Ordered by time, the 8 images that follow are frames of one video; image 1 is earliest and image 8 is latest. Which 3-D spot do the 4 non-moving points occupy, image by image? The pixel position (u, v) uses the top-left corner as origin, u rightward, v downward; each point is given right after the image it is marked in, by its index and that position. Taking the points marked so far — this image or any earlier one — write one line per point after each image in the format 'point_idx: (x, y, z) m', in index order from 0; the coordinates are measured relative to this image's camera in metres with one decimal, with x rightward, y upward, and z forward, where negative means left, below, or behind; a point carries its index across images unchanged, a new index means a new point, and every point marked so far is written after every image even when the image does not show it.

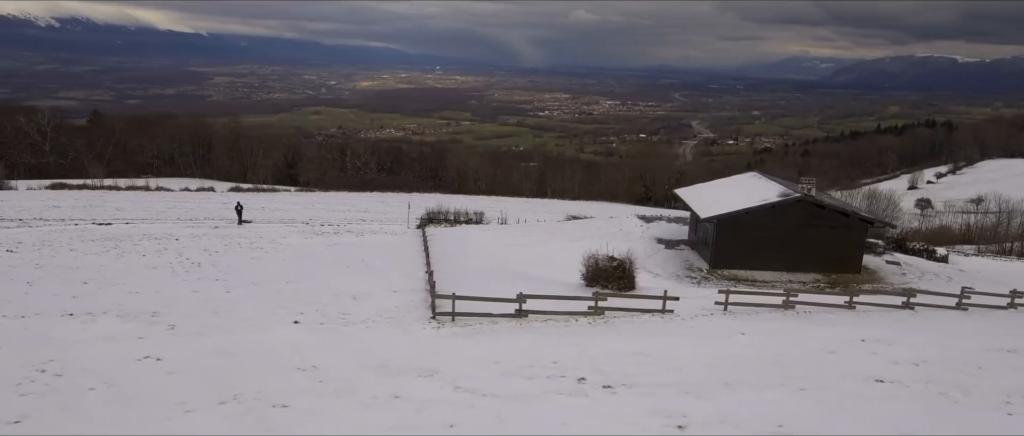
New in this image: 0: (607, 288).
0: (+2.0, -1.5, +17.0) m
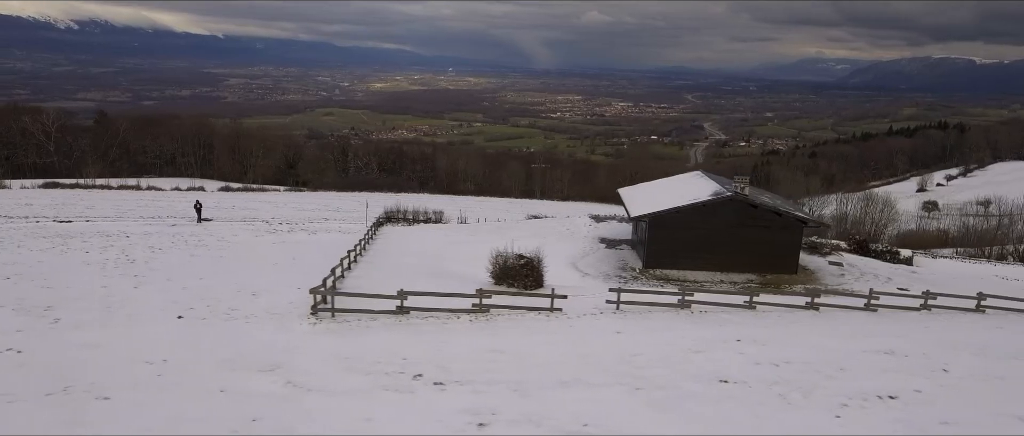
0: (0.0, -1.5, +16.8) m
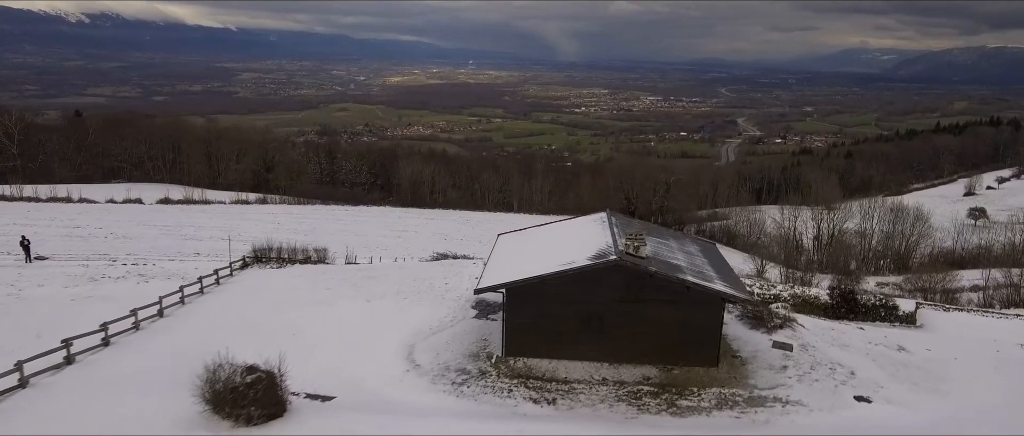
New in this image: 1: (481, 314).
0: (-3.9, -2.8, +11.2) m
1: (-0.7, -2.1, +17.1) m
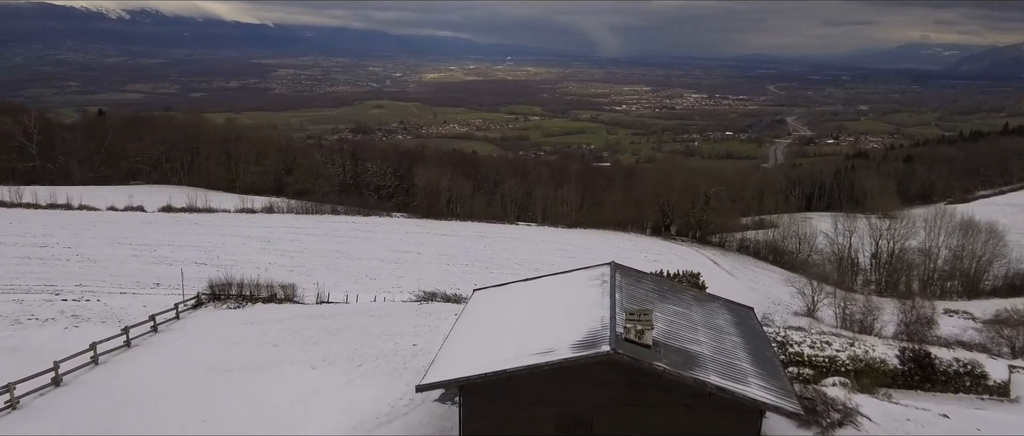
0: (-4.7, -3.7, +7.7) m
1: (-1.1, -3.0, +13.4) m
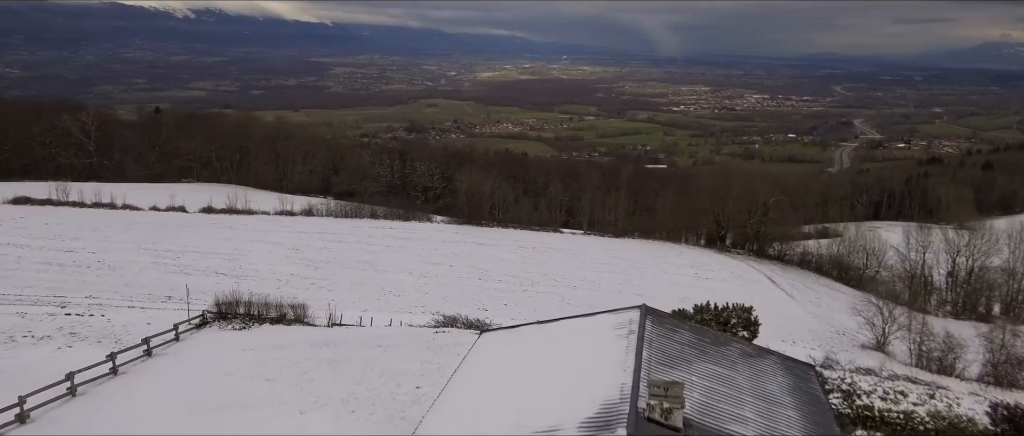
0: (-4.9, -4.1, +6.1) m
1: (-0.9, -3.4, +11.6) m
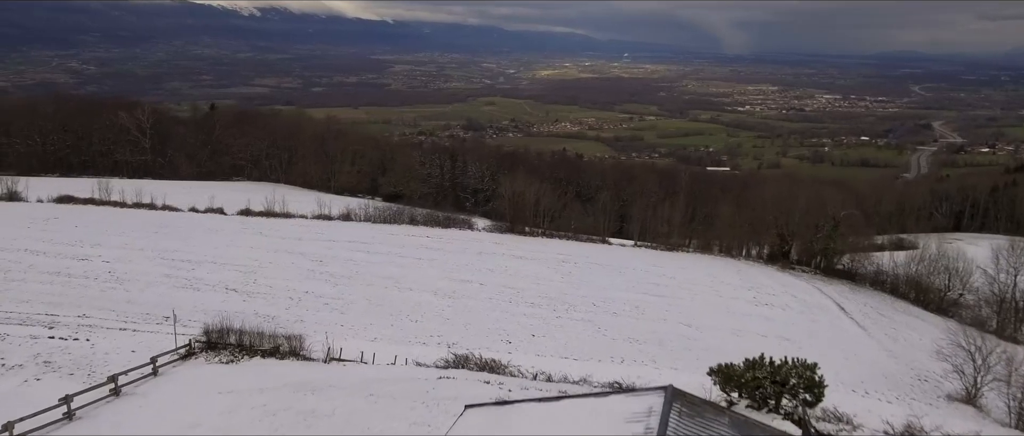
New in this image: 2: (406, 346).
0: (-5.5, -4.6, +4.1) m
1: (-1.0, -3.9, +9.2) m
2: (-2.3, -2.9, +18.4) m
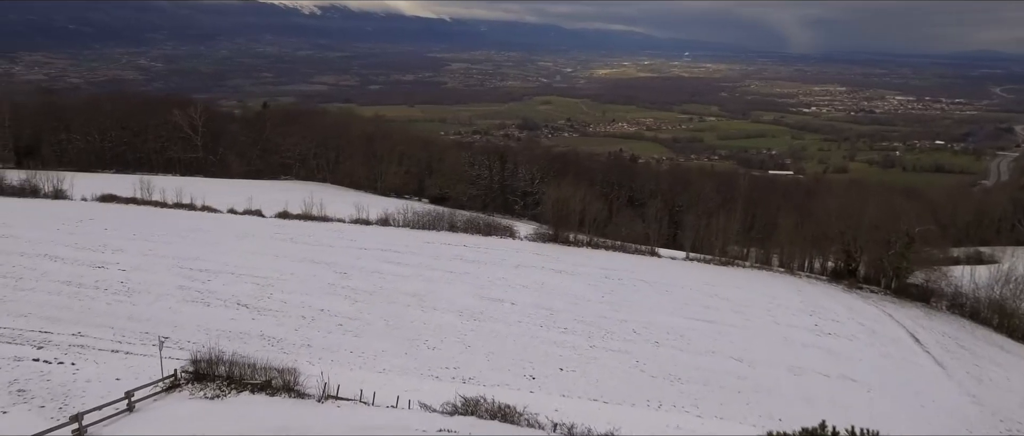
0: (-6.1, -4.9, +2.4) m
1: (-1.3, -4.4, +7.2) m
2: (-1.9, -3.3, +16.5) m
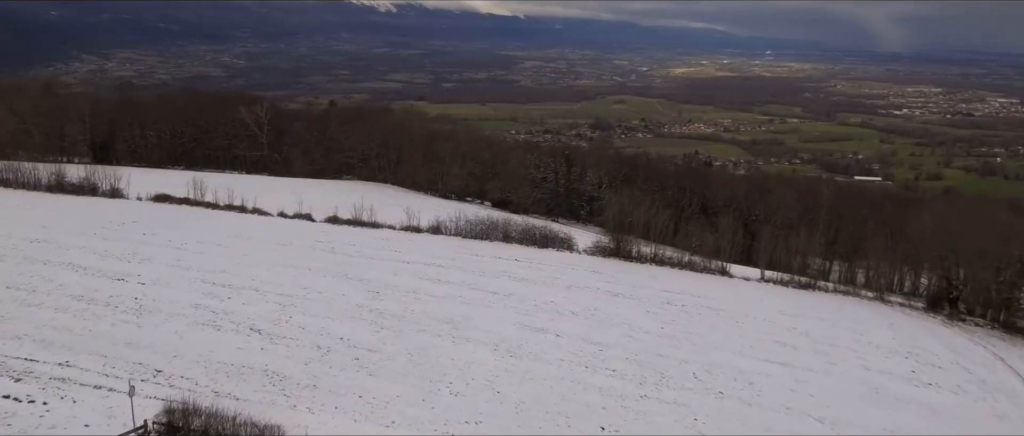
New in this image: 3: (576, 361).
0: (-6.9, -5.4, +0.3) m
1: (-1.7, -4.9, +4.7) m
2: (-1.4, -3.9, +14.0) m
3: (+1.6, -3.5, +19.3) m
